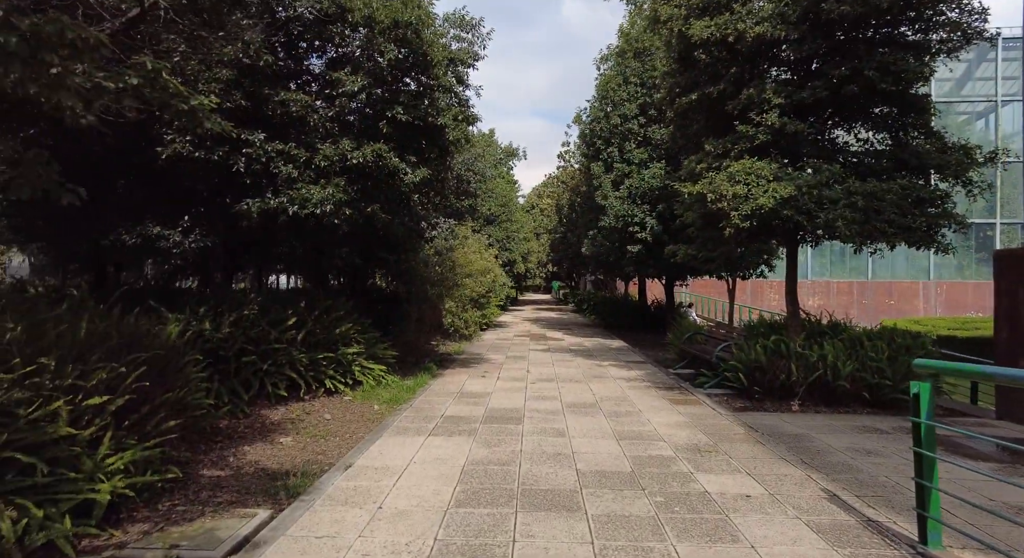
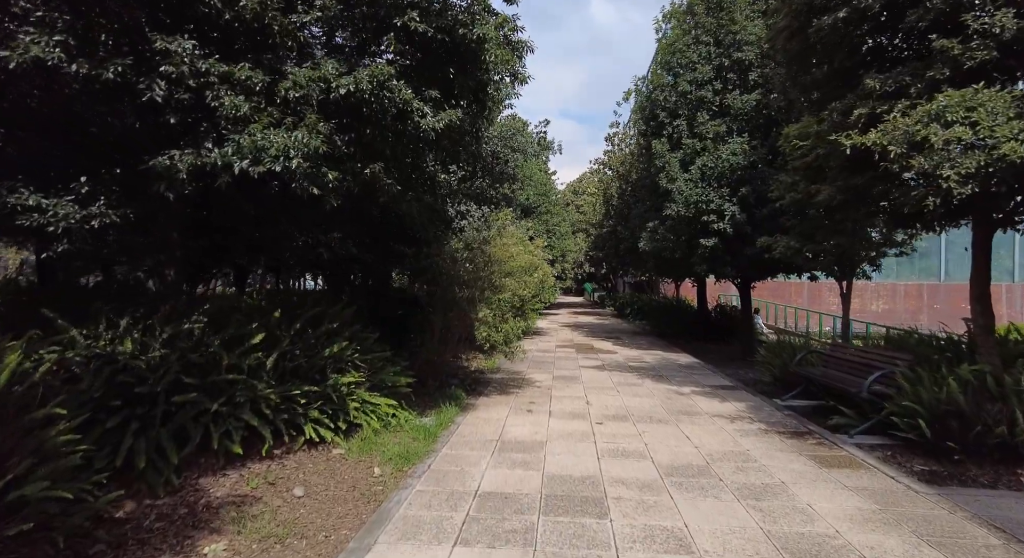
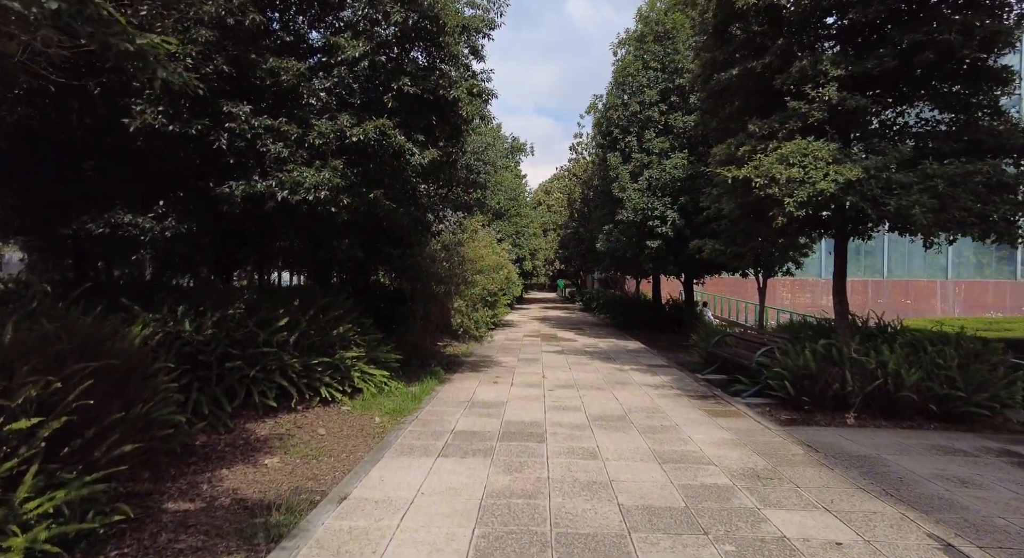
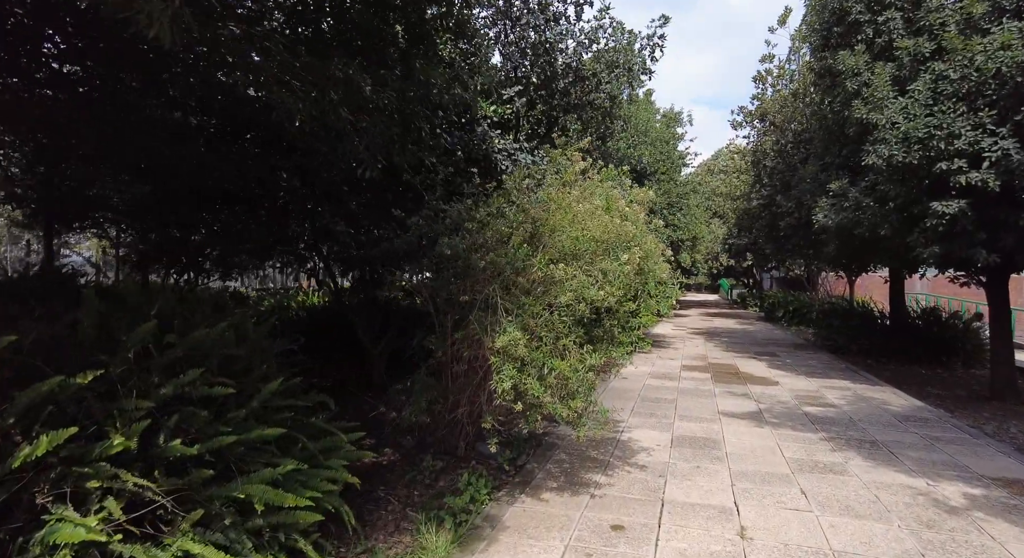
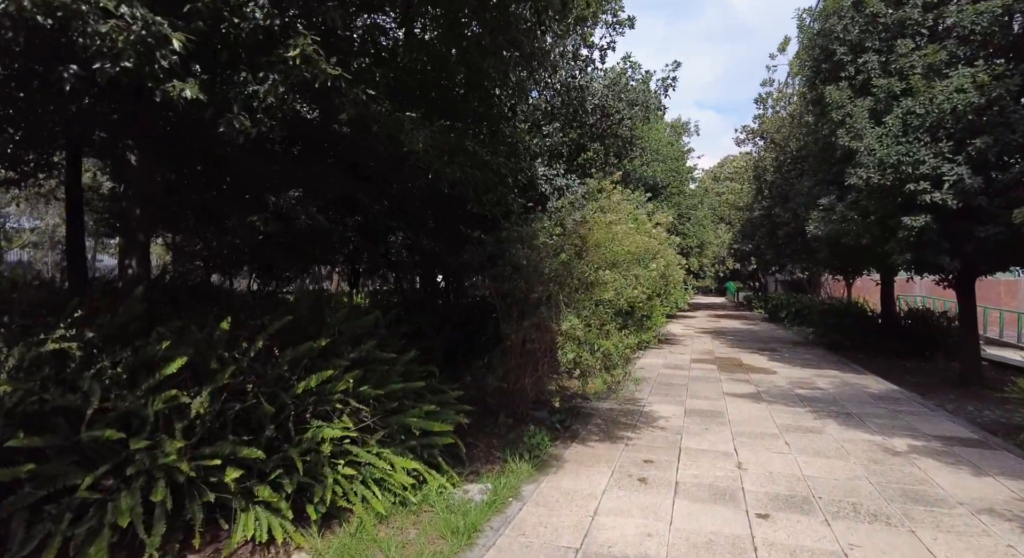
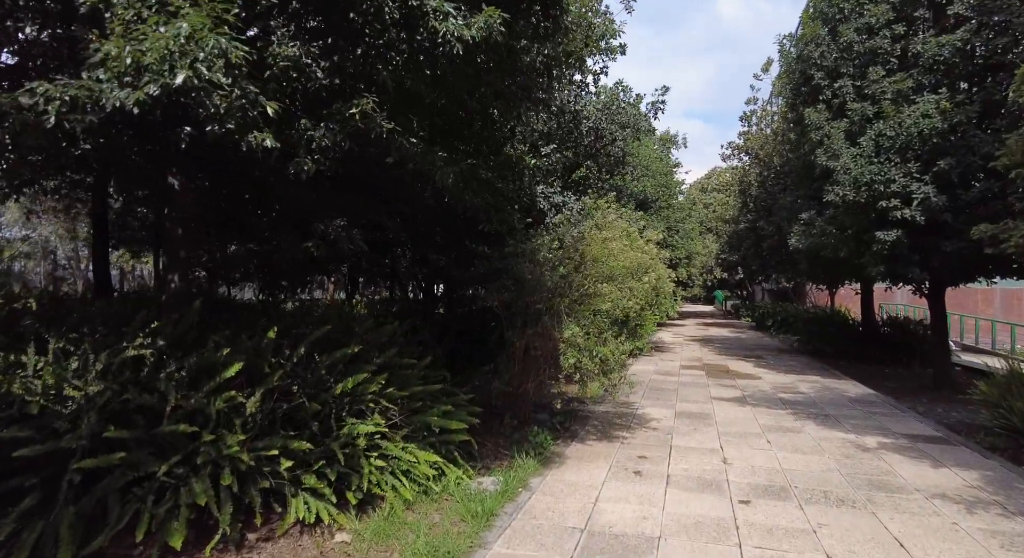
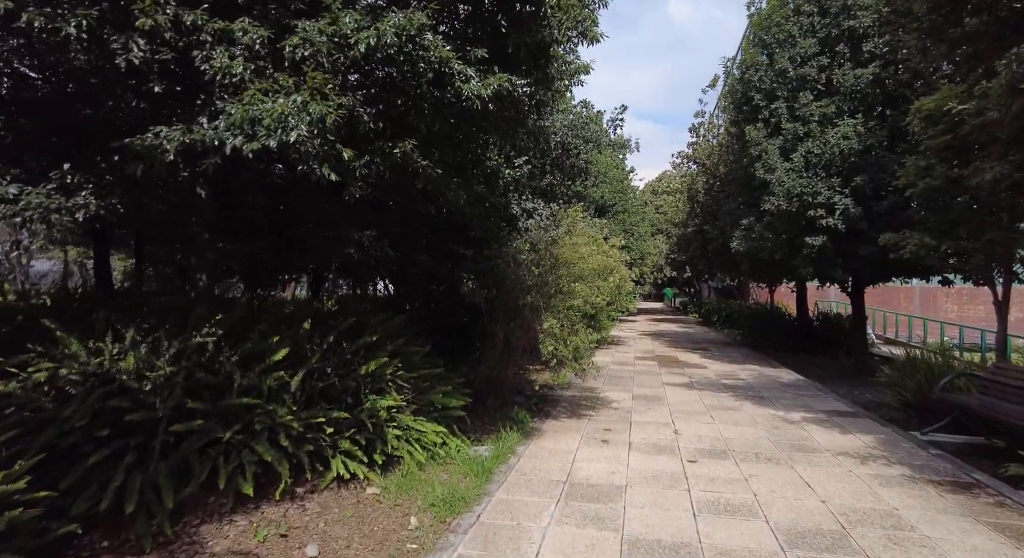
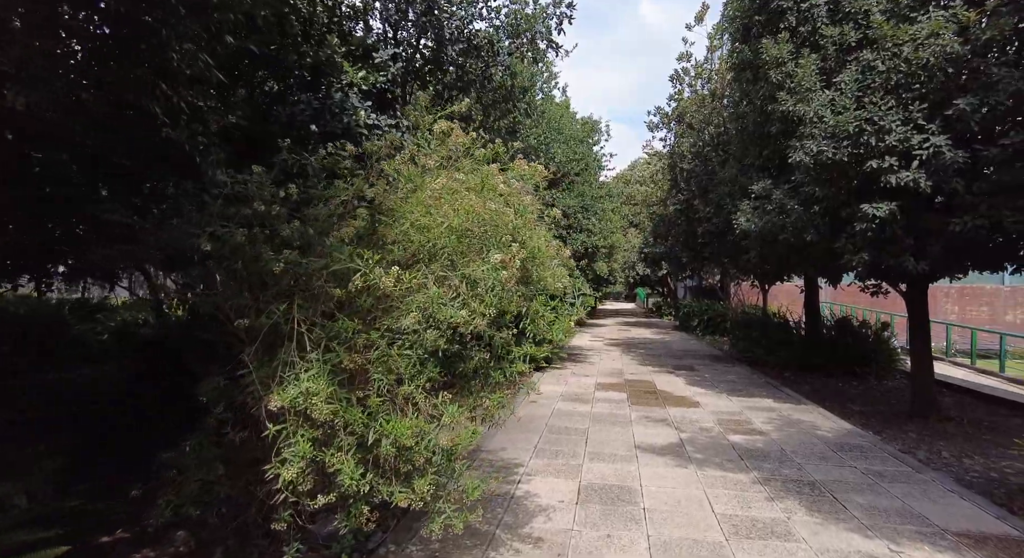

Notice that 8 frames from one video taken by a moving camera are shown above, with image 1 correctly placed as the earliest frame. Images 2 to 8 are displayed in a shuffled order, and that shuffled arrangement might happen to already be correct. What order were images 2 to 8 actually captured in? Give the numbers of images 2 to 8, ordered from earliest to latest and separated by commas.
3, 2, 7, 6, 5, 4, 8
